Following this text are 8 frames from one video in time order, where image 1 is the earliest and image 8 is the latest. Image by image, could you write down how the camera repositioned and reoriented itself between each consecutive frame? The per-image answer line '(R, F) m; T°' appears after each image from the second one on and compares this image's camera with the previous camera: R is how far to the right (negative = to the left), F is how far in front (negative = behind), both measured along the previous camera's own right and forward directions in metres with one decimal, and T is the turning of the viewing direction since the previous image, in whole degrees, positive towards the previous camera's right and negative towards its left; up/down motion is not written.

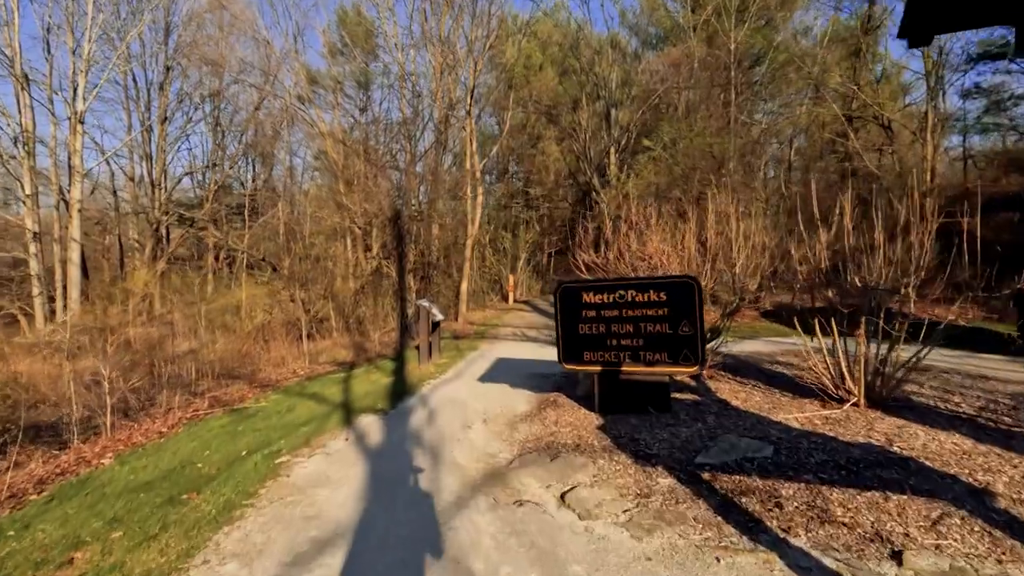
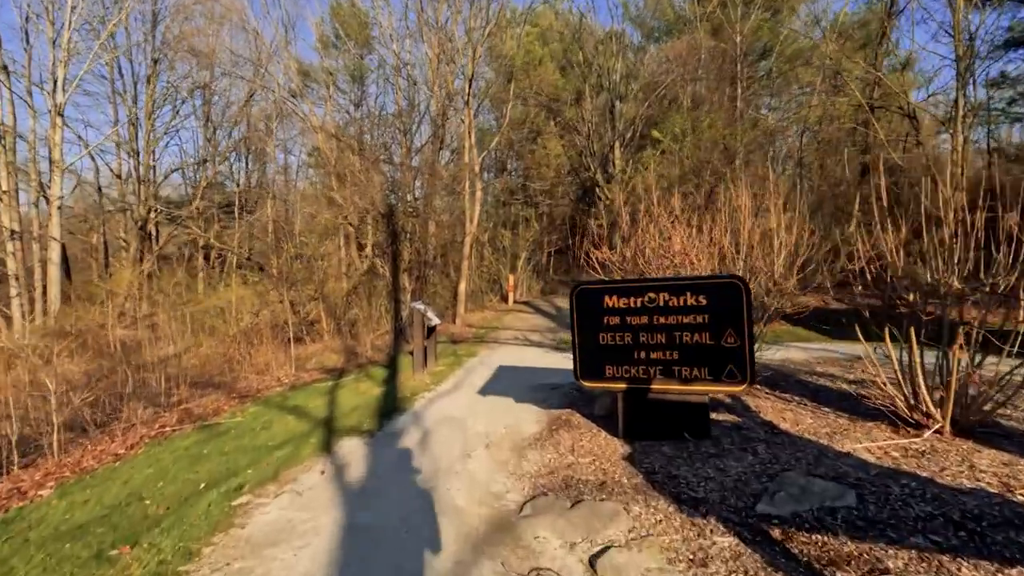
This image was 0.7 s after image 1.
(-0.1, +1.1) m; 0°
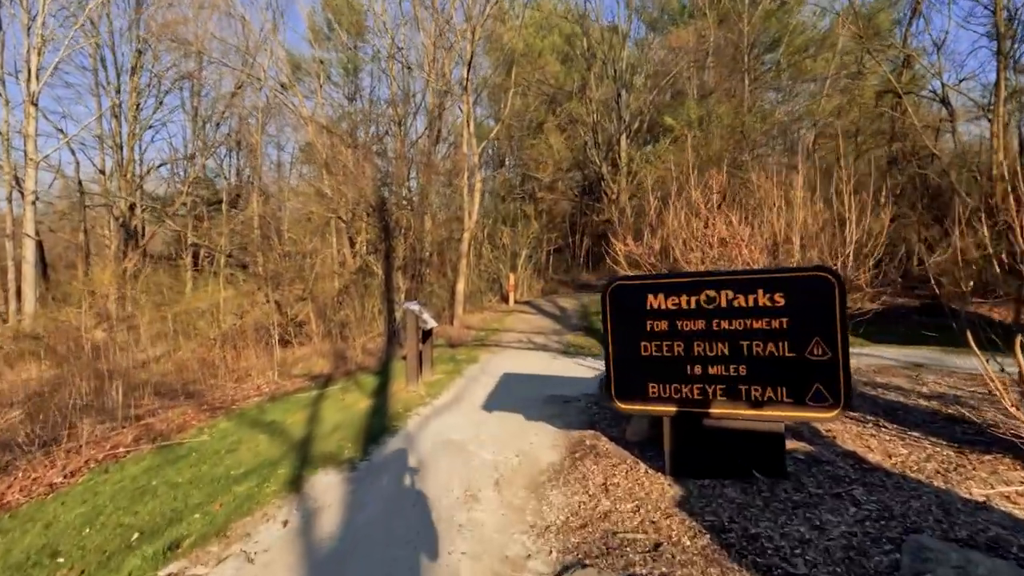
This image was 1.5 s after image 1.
(-0.2, +1.3) m; 0°
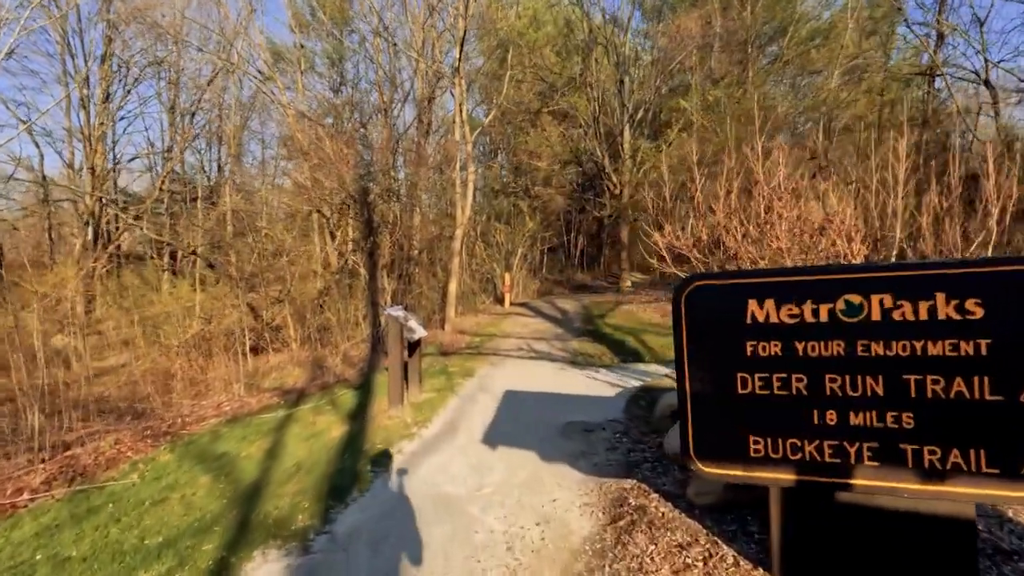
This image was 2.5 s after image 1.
(-0.2, +1.6) m; +1°
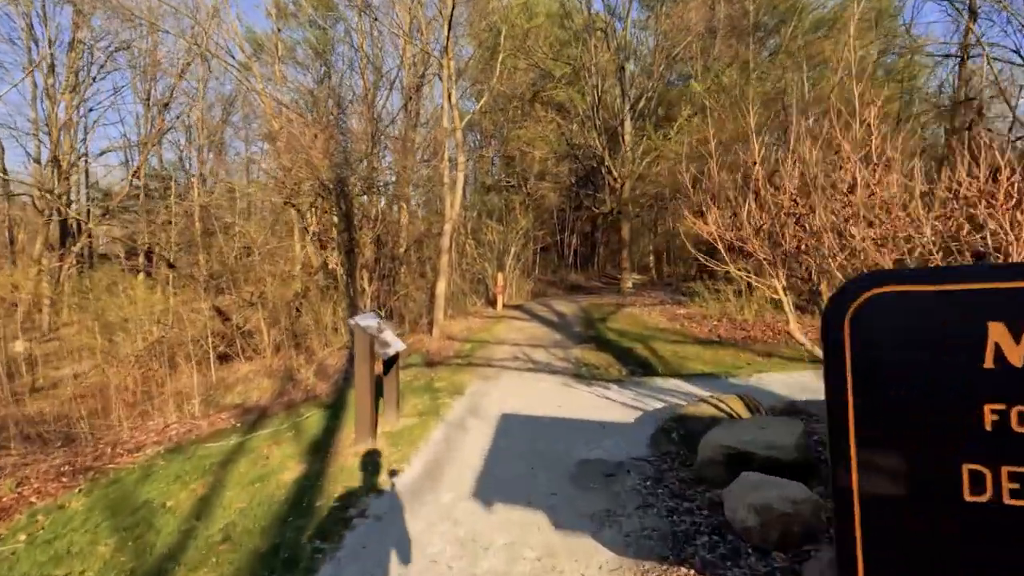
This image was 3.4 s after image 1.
(-0.1, +1.5) m; +1°
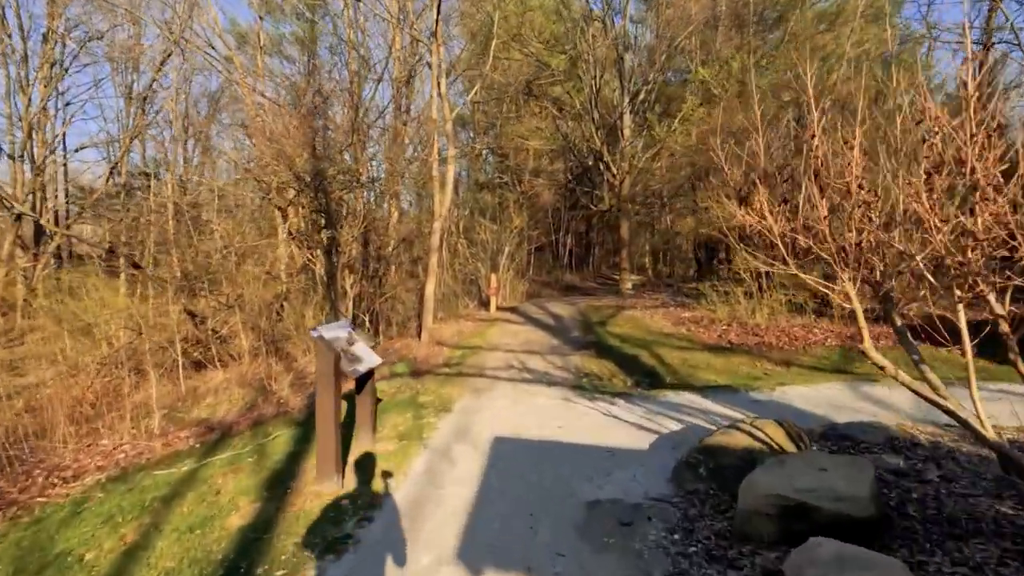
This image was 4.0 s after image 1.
(0.0, +1.0) m; +1°
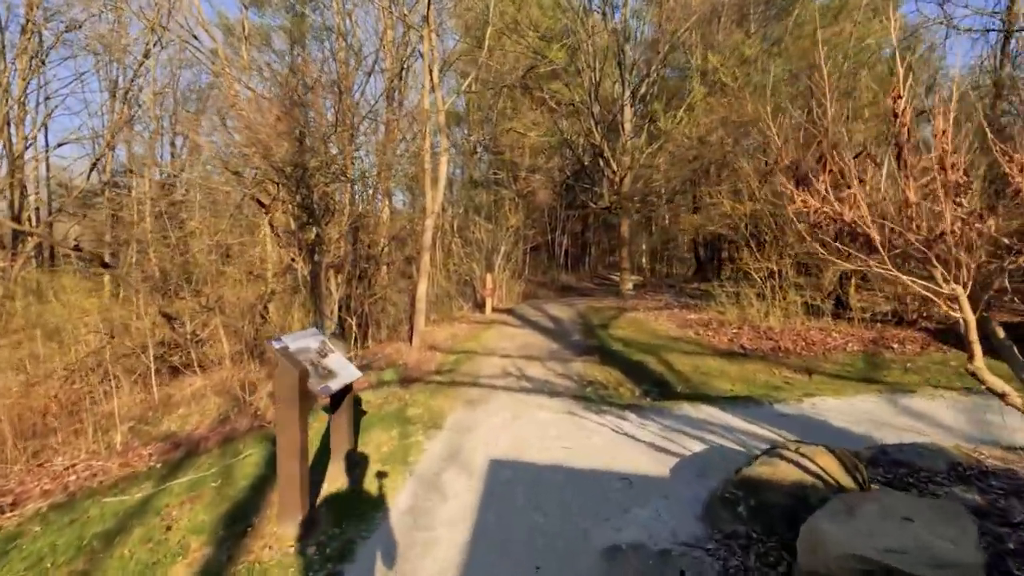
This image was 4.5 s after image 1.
(0.0, +0.8) m; +1°
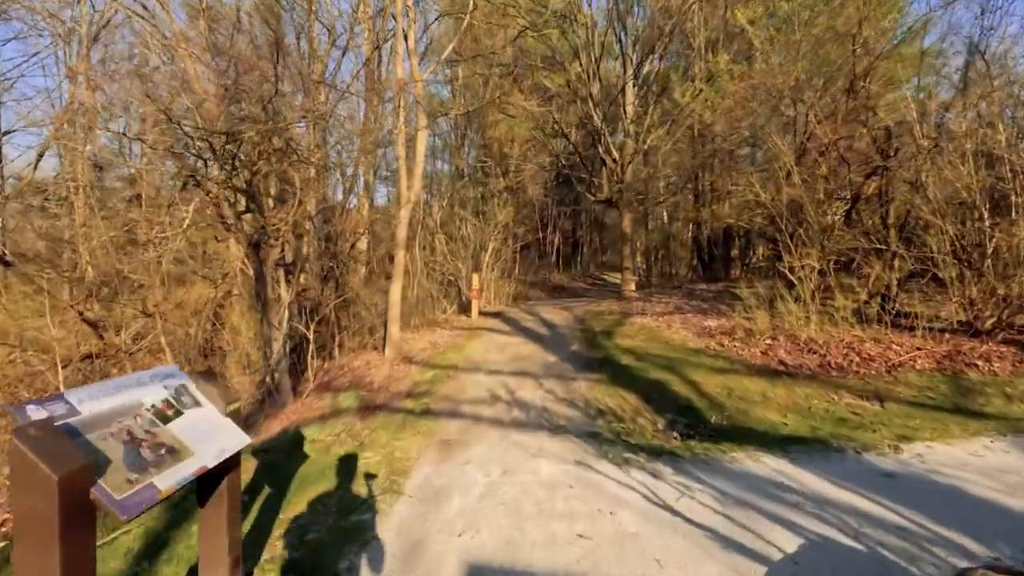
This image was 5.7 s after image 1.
(0.0, +2.0) m; +1°
